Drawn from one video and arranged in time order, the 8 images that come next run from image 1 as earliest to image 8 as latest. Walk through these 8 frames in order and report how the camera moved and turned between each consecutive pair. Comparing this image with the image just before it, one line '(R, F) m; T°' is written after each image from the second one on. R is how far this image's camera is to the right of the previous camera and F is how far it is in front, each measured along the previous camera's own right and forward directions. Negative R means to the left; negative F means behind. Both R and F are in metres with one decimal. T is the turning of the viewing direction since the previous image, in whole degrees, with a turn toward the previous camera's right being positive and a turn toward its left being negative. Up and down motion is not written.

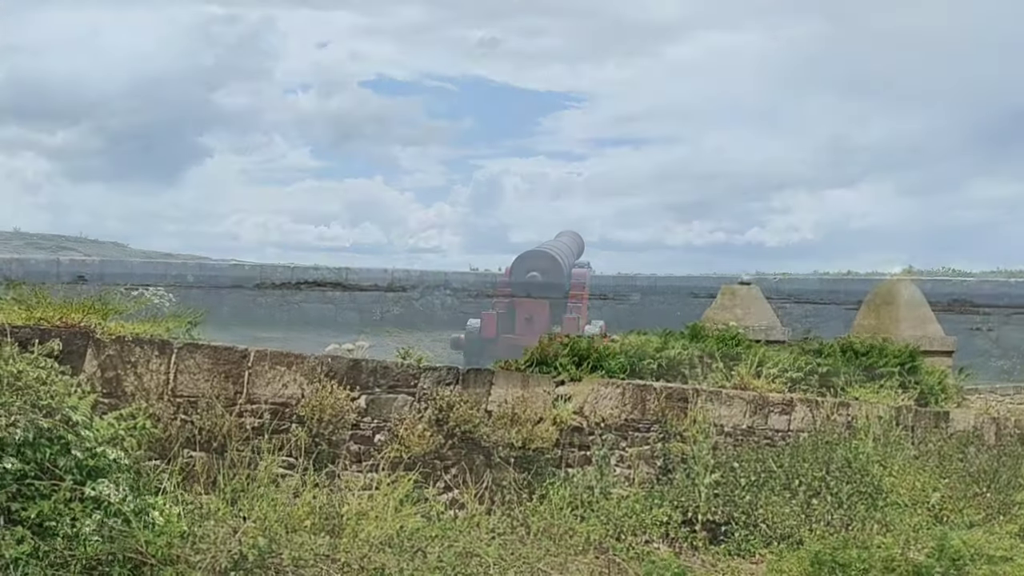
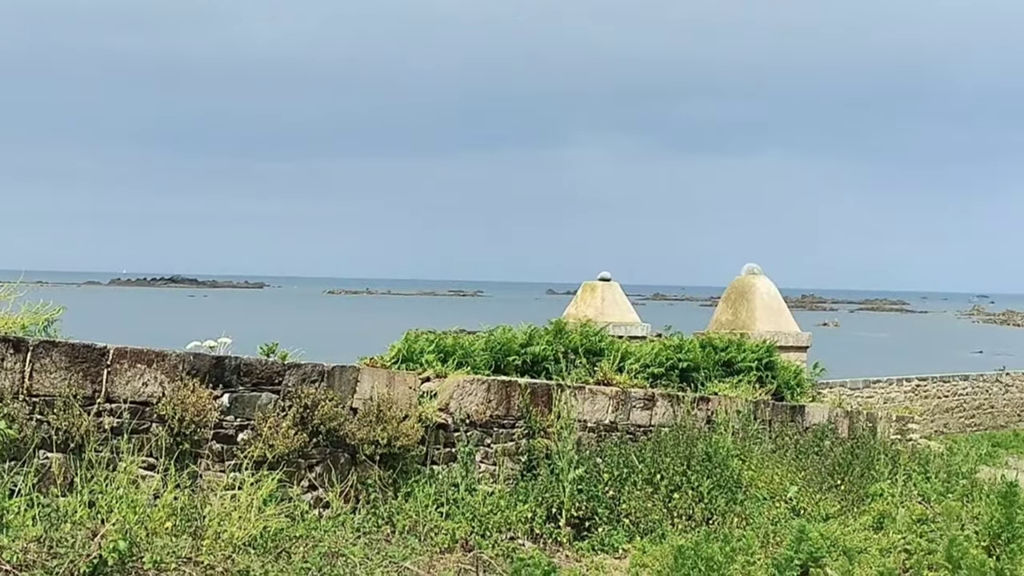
(0.0, 0.0) m; +5°
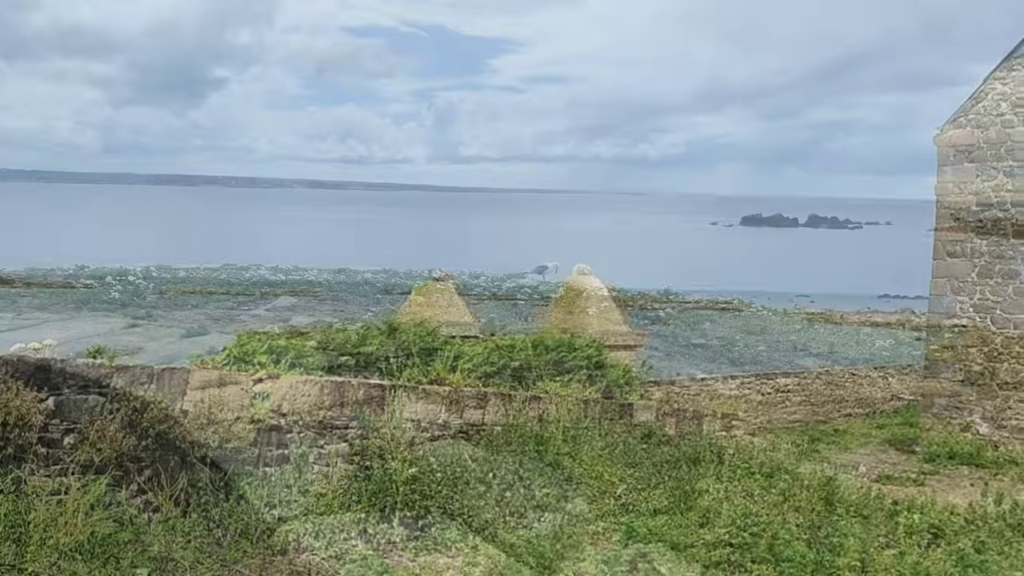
(+0.1, 0.0) m; +6°
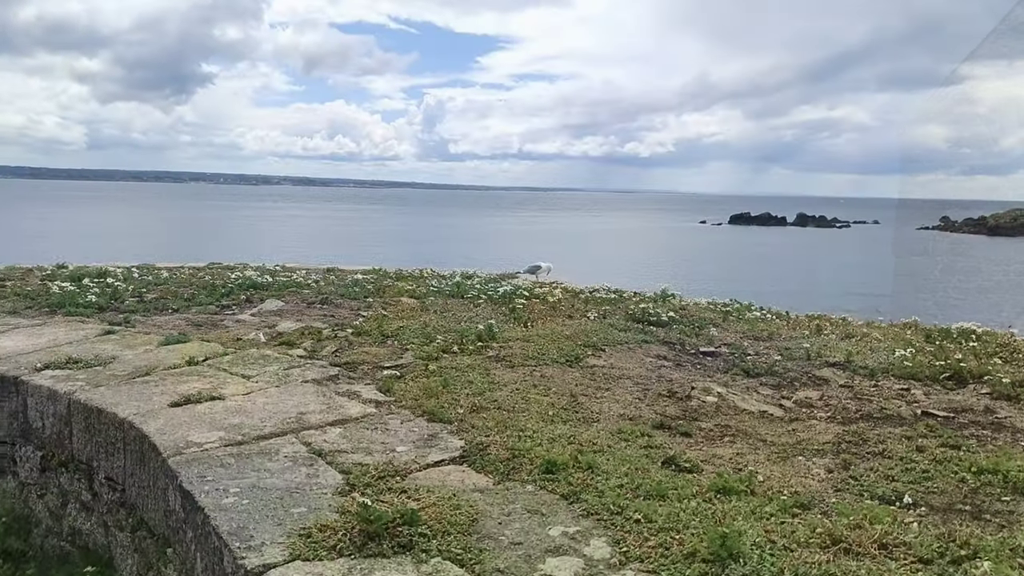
(0.0, +0.4) m; 0°
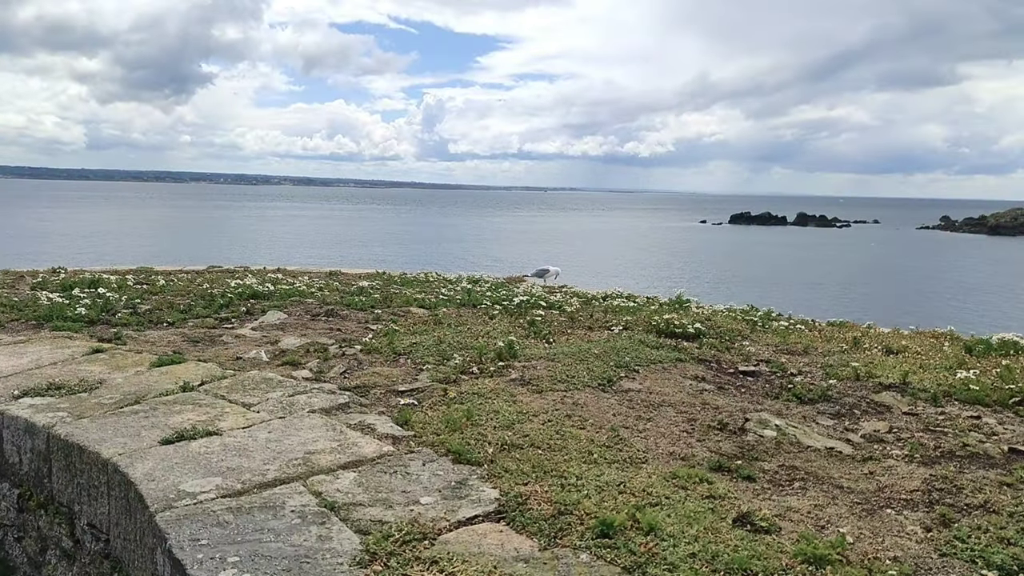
(-0.1, +0.8) m; 0°
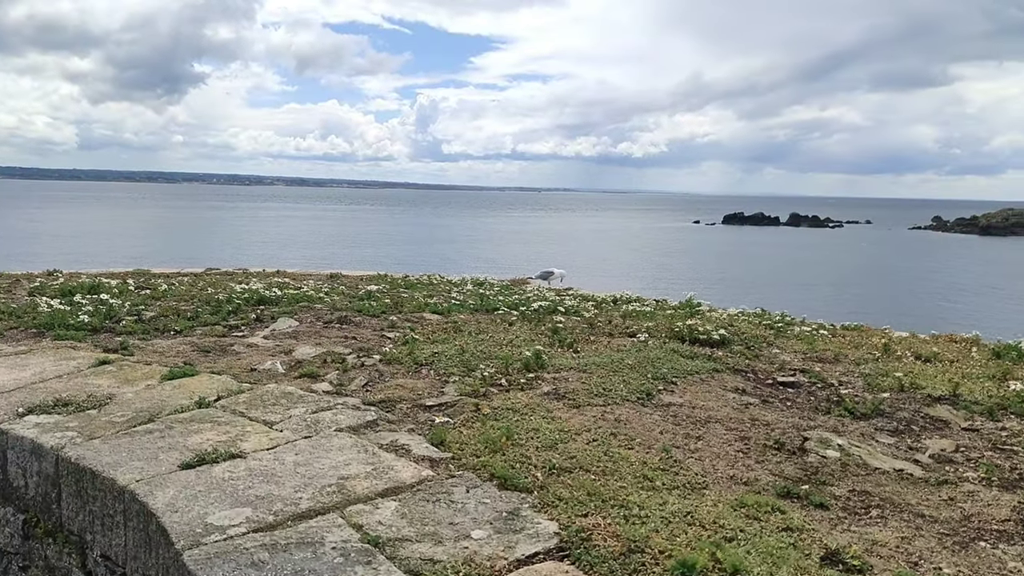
(-0.2, +0.4) m; 0°
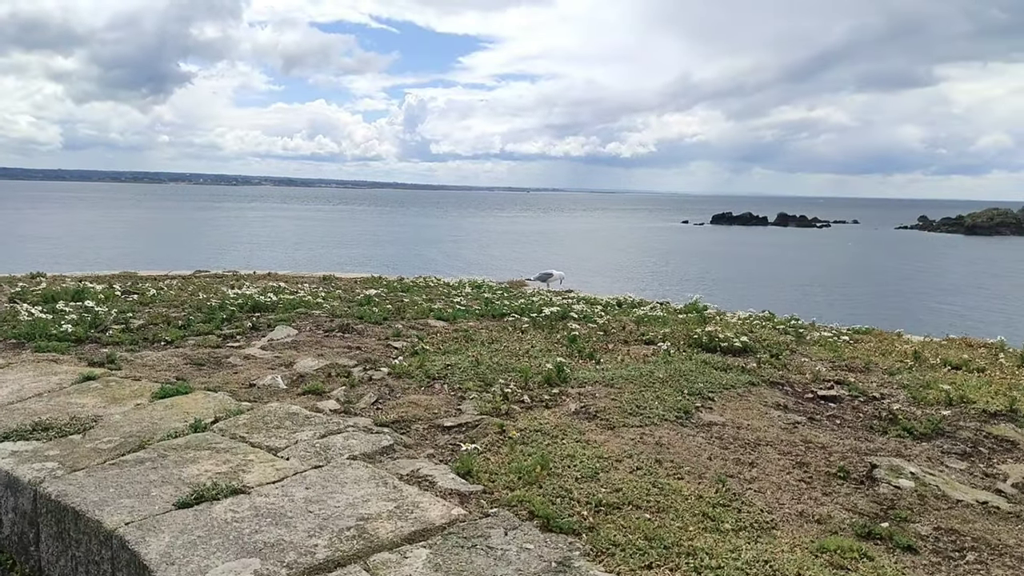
(-0.2, +0.7) m; 0°
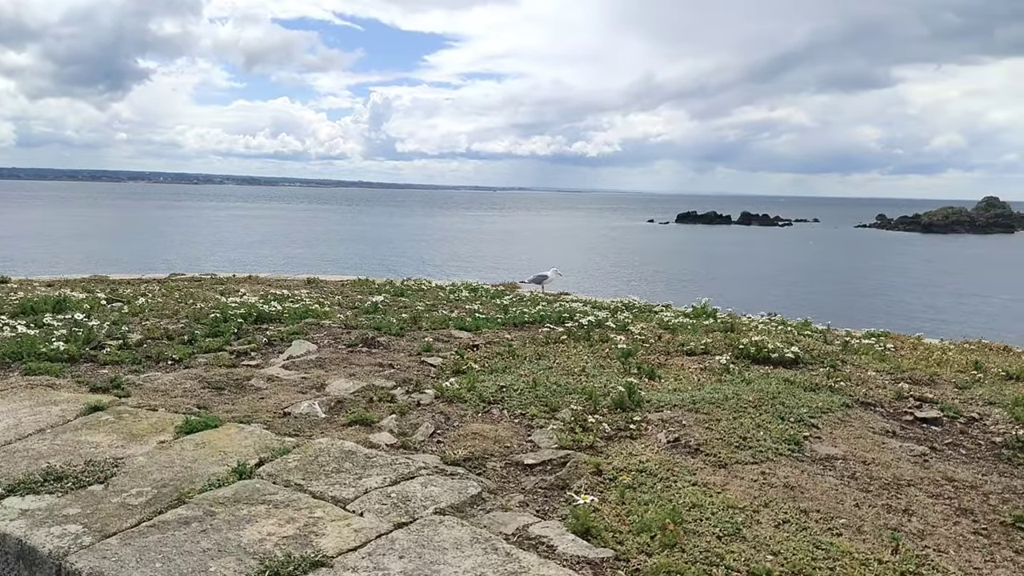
(-0.5, +1.0) m; +1°
